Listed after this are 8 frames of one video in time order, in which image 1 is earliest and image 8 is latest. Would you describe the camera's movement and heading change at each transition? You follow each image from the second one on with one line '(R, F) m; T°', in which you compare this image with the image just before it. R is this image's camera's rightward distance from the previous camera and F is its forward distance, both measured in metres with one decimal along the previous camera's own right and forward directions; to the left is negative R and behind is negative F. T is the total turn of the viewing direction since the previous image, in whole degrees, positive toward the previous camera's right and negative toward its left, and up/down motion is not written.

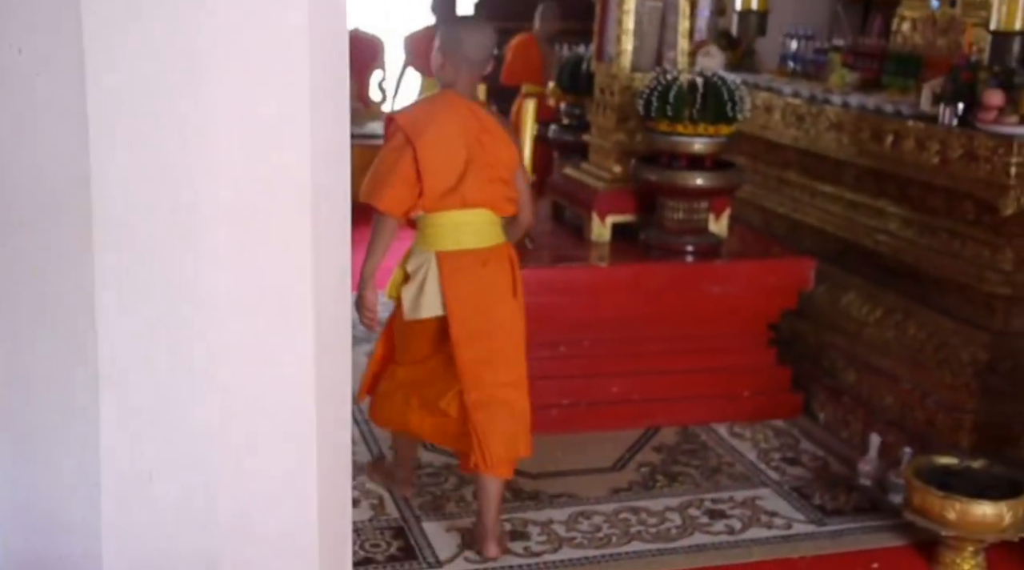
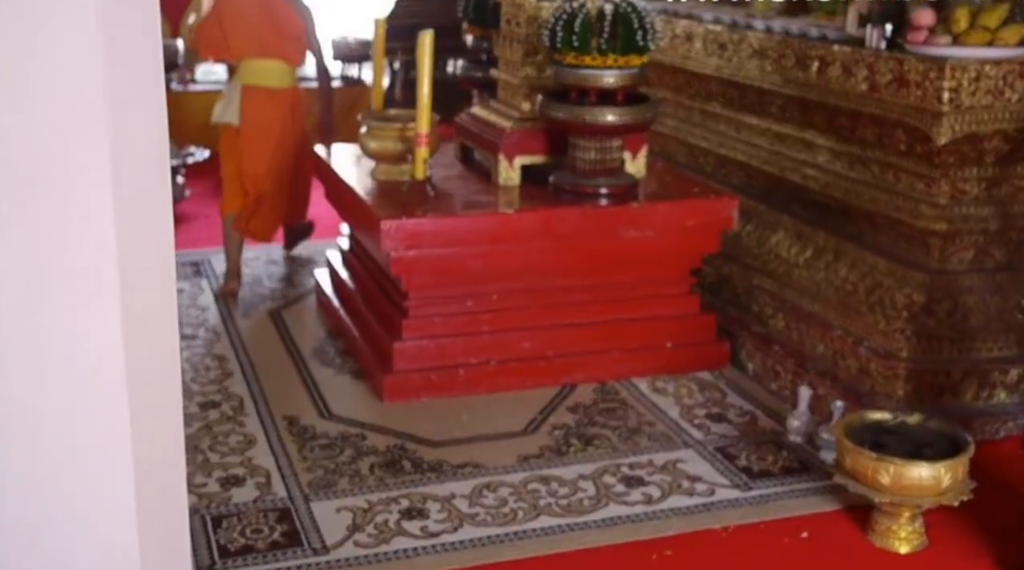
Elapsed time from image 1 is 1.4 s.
(+0.1, +0.3) m; +2°
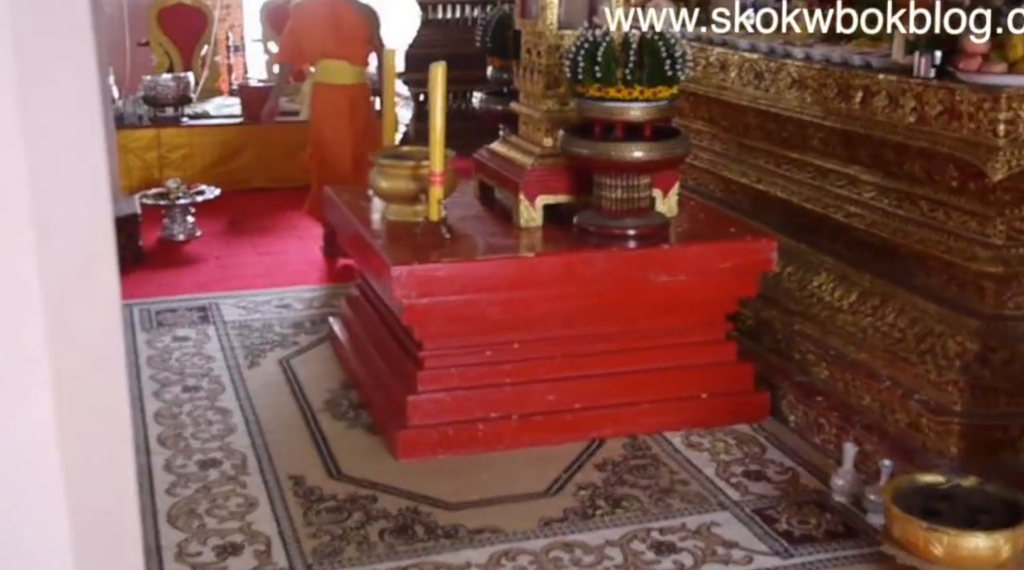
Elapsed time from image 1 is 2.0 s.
(0.0, +0.2) m; -2°
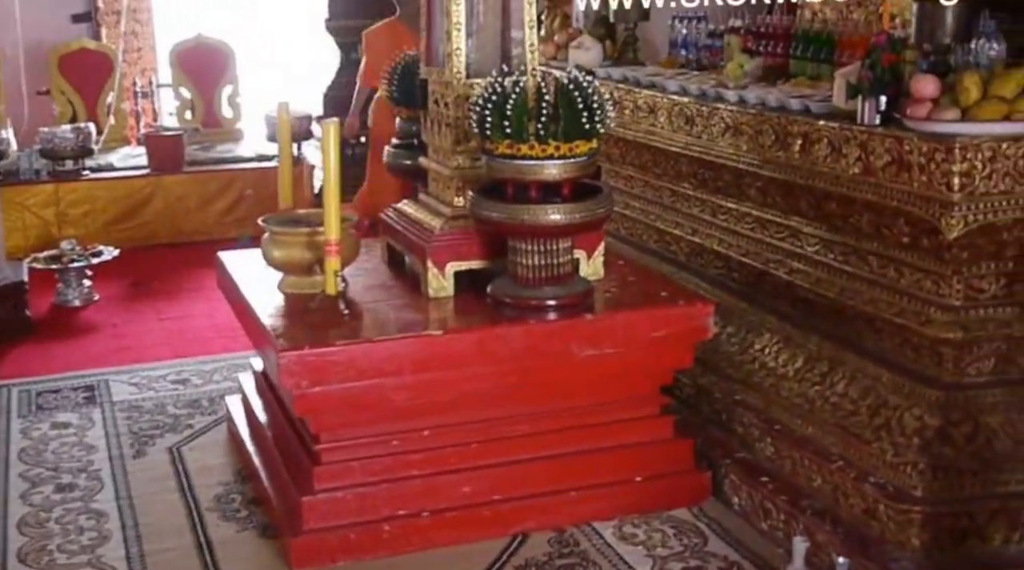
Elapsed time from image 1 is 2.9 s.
(+0.1, +0.3) m; +2°
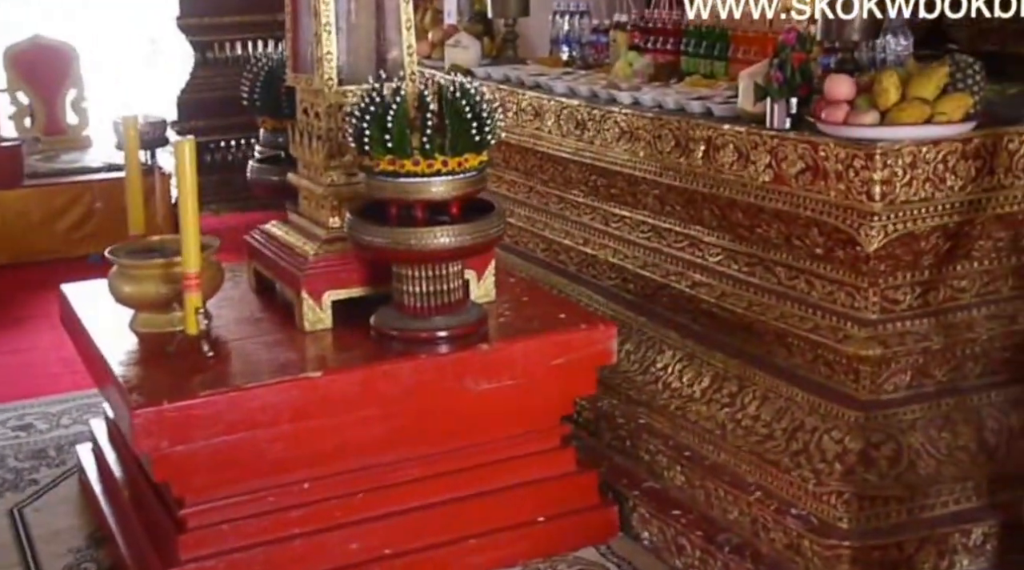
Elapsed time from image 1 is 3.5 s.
(0.0, +0.3) m; +6°
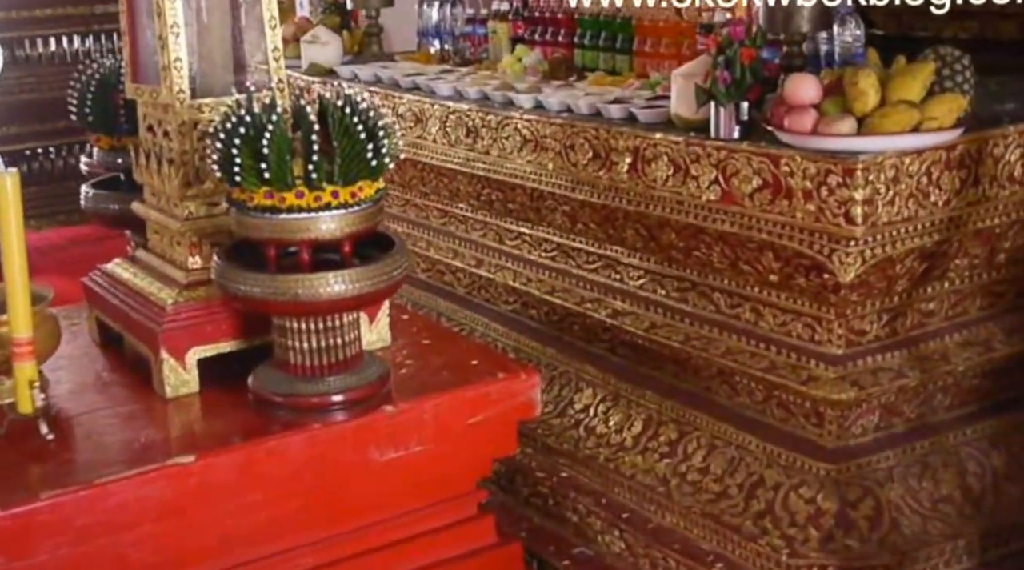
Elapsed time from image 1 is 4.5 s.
(-0.1, +0.4) m; +7°
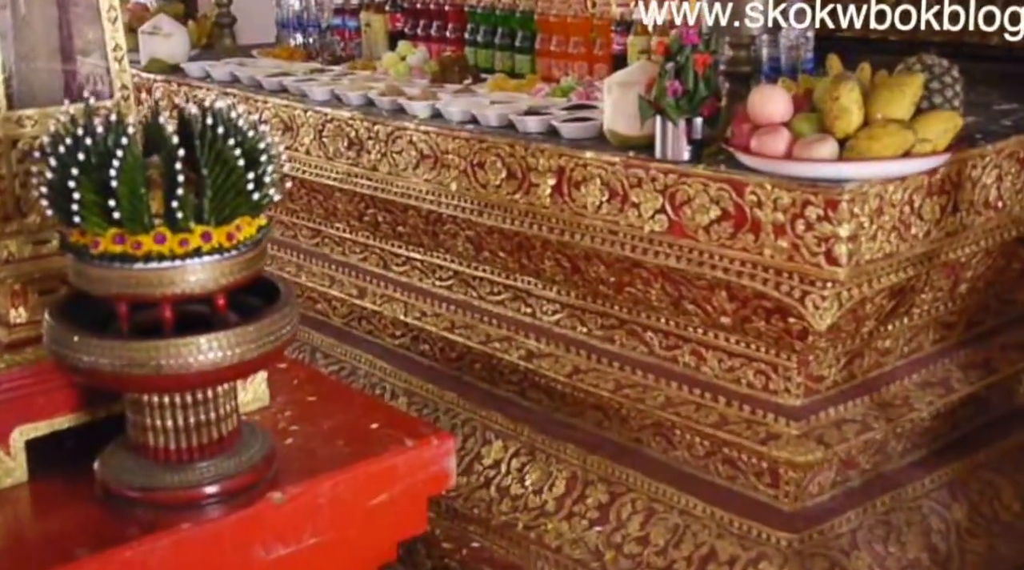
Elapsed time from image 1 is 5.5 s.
(-0.1, +0.3) m; +7°
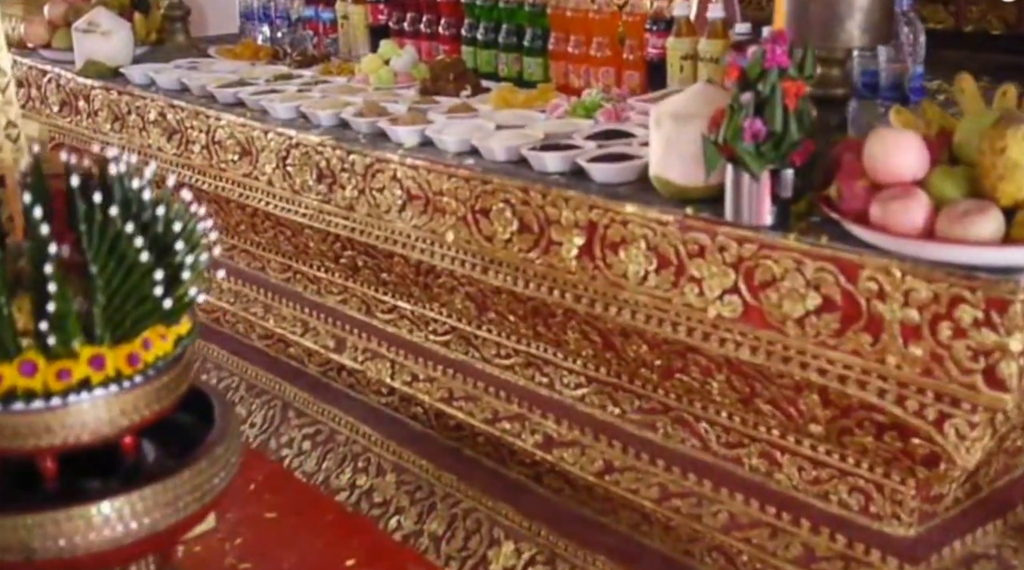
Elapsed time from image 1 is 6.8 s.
(0.0, +0.5) m; 0°
